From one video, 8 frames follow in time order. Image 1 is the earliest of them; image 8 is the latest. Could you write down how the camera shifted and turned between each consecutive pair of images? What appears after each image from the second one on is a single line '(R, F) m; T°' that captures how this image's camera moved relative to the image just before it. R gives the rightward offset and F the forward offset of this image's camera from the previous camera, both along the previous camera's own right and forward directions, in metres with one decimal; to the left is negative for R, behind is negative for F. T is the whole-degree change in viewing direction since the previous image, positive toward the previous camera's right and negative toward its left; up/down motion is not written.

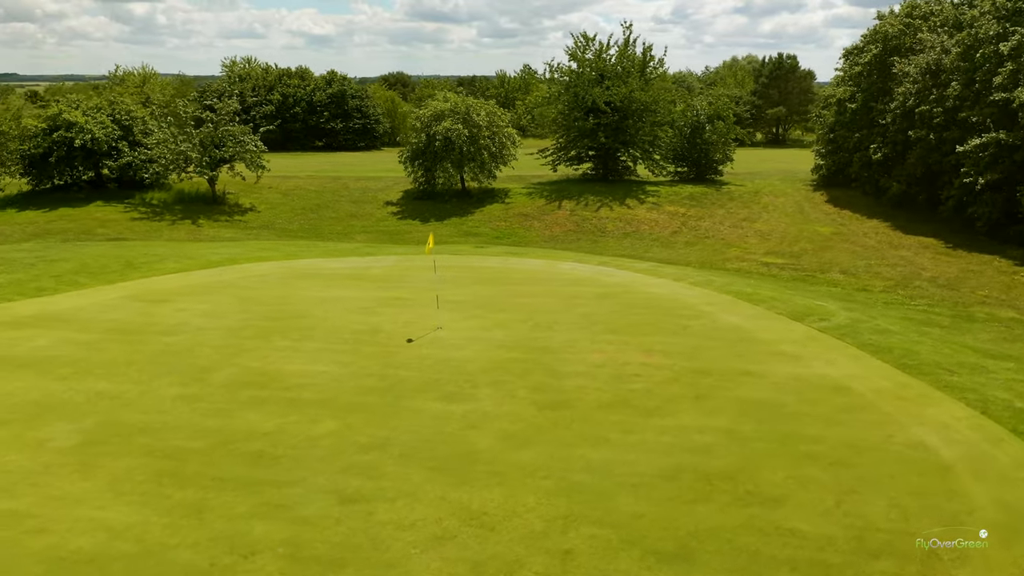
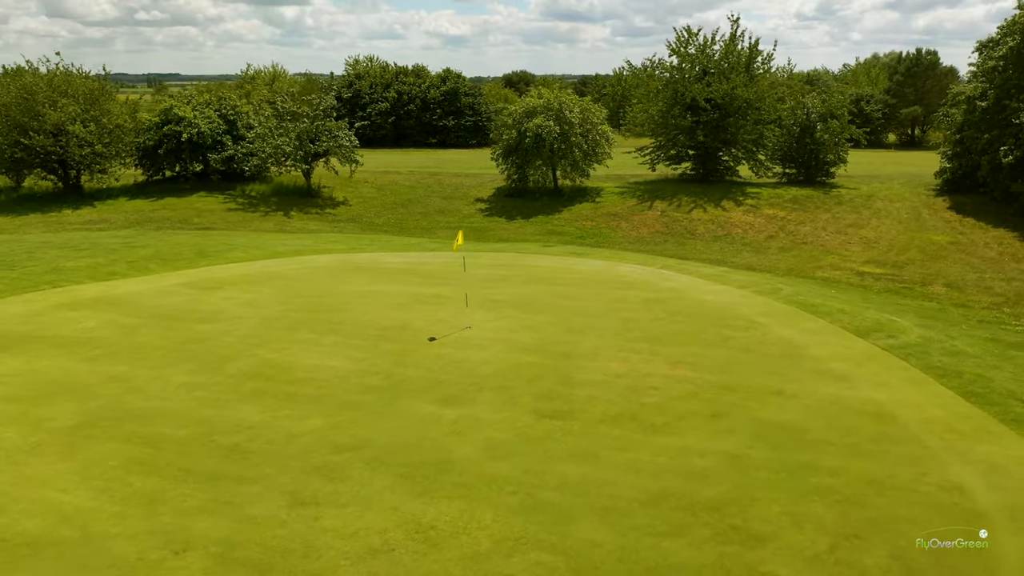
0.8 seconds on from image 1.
(+1.5, +0.7) m; -9°
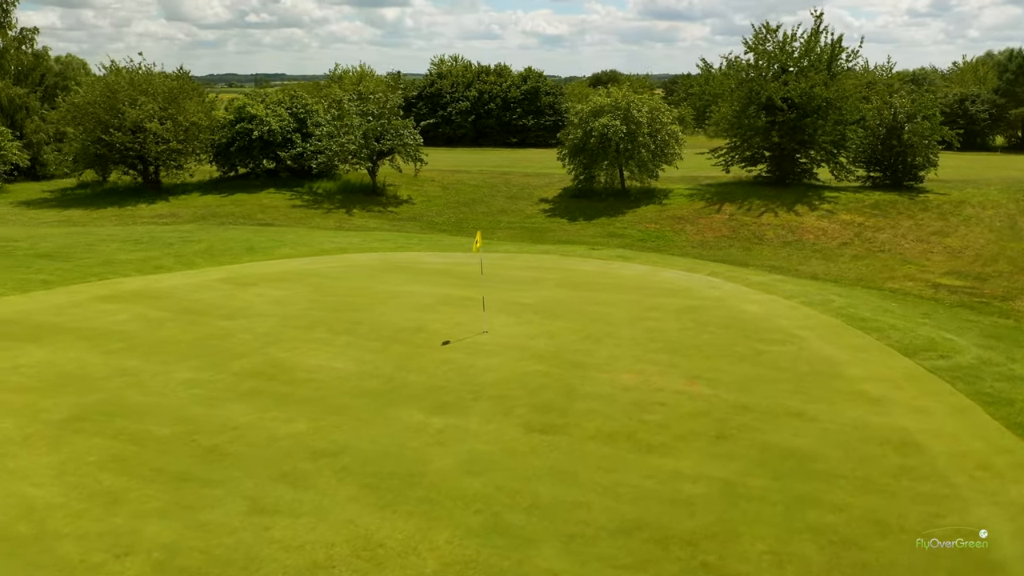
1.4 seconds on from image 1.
(+1.1, +0.5) m; -6°
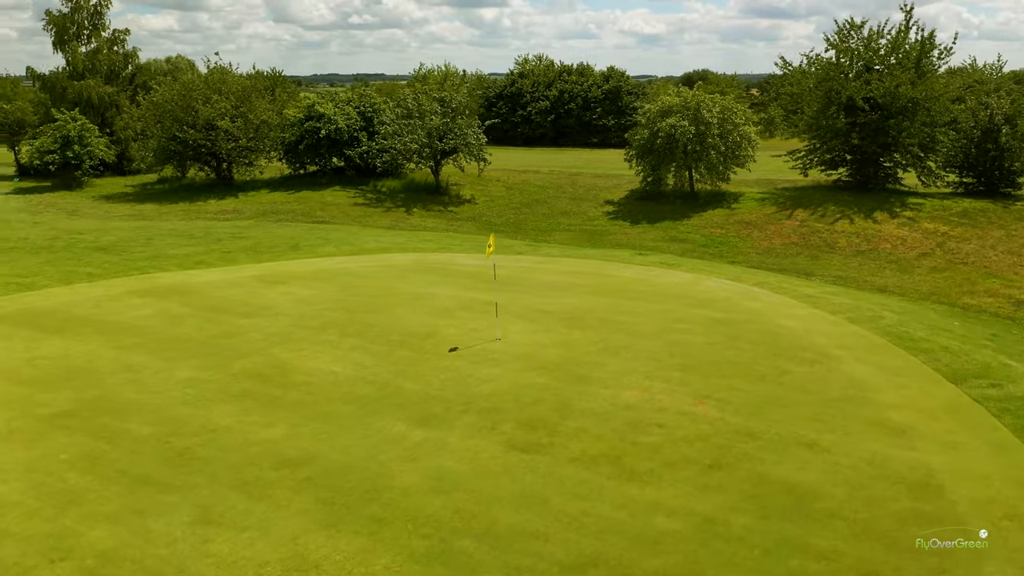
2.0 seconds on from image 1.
(+1.1, +0.6) m; -6°
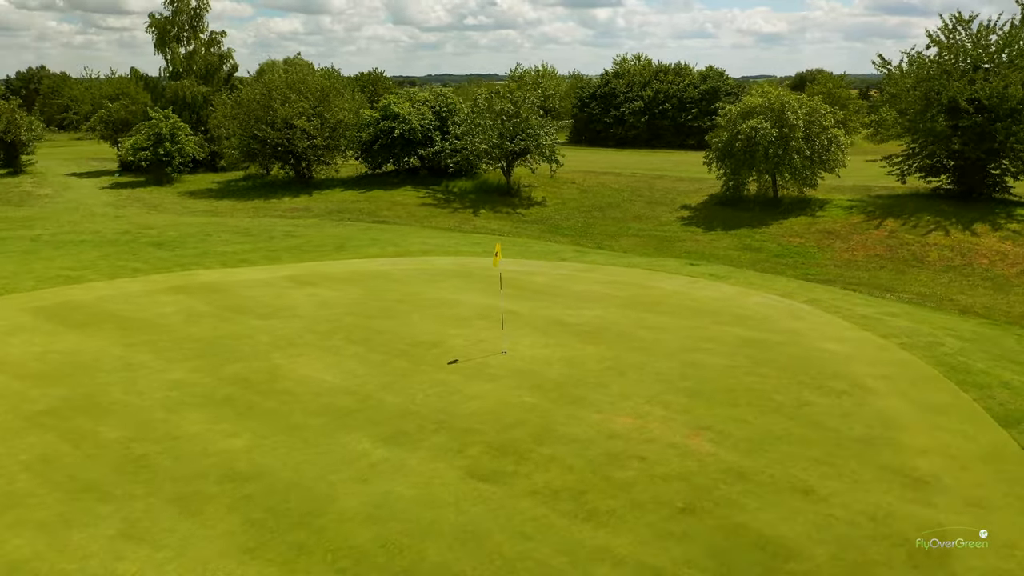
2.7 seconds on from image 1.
(+1.4, +0.8) m; -7°
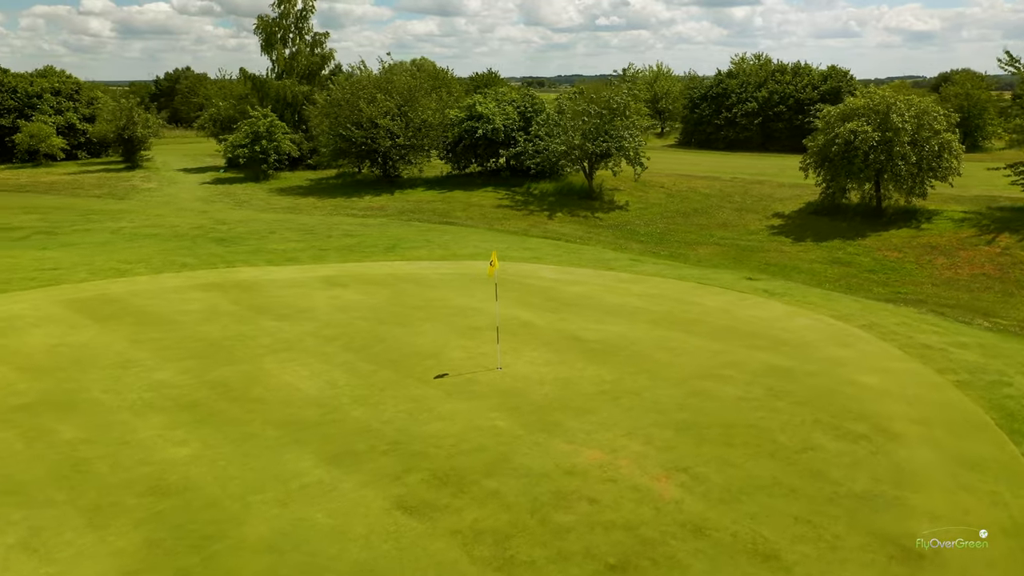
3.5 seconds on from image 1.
(+1.6, +0.9) m; -8°
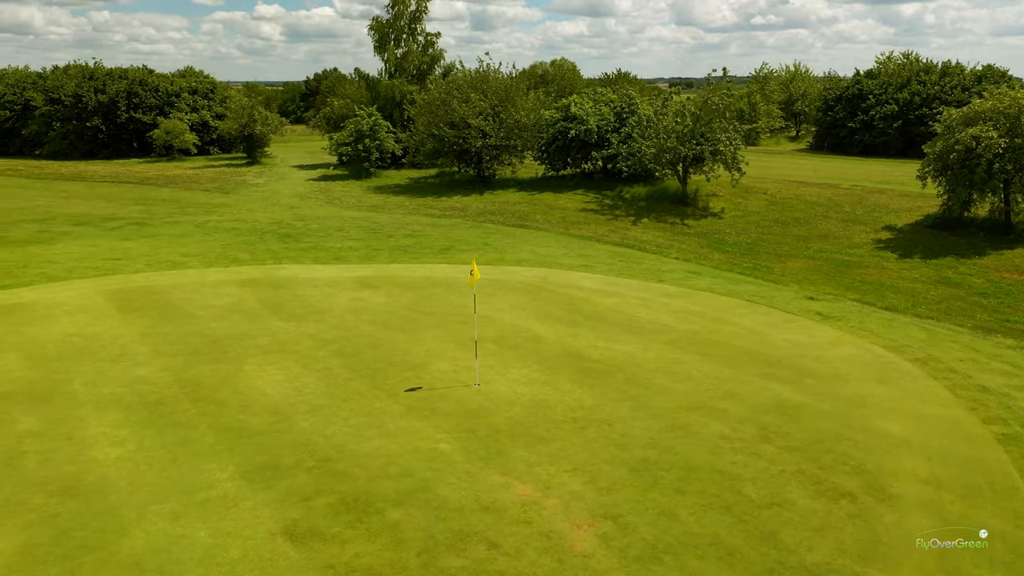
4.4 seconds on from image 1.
(+1.9, +0.9) m; -10°
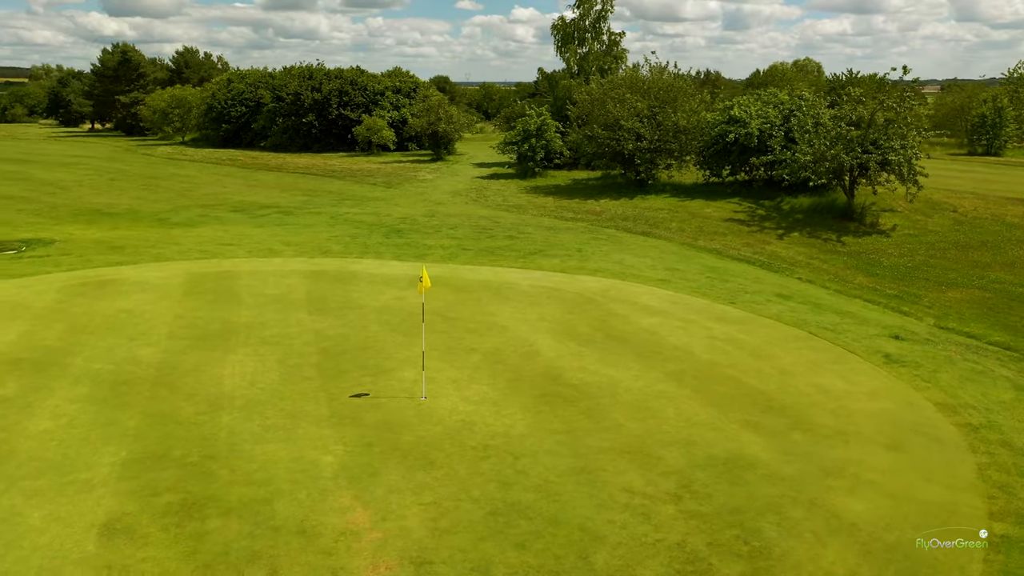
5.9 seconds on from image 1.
(+3.2, +1.2) m; -16°
